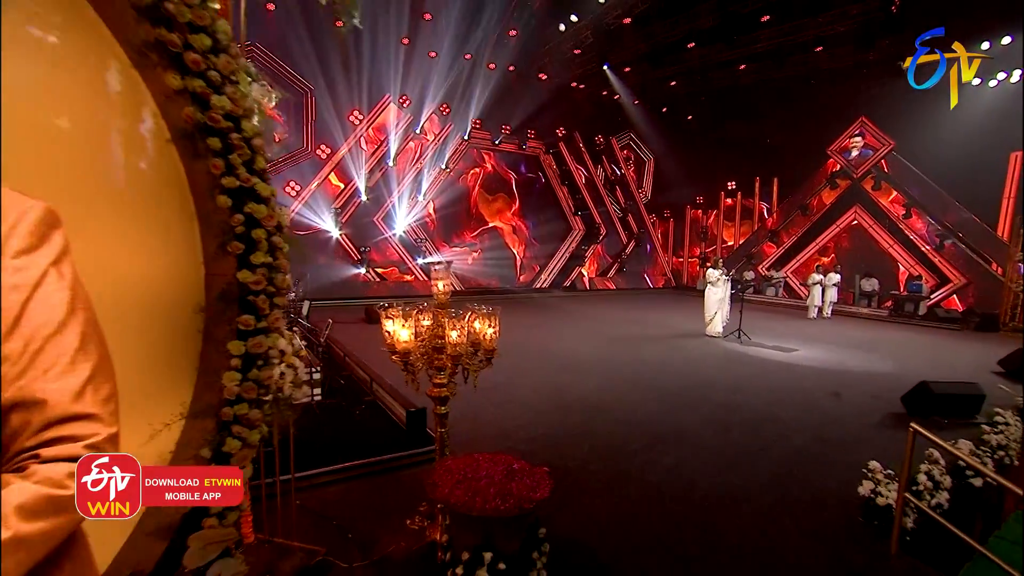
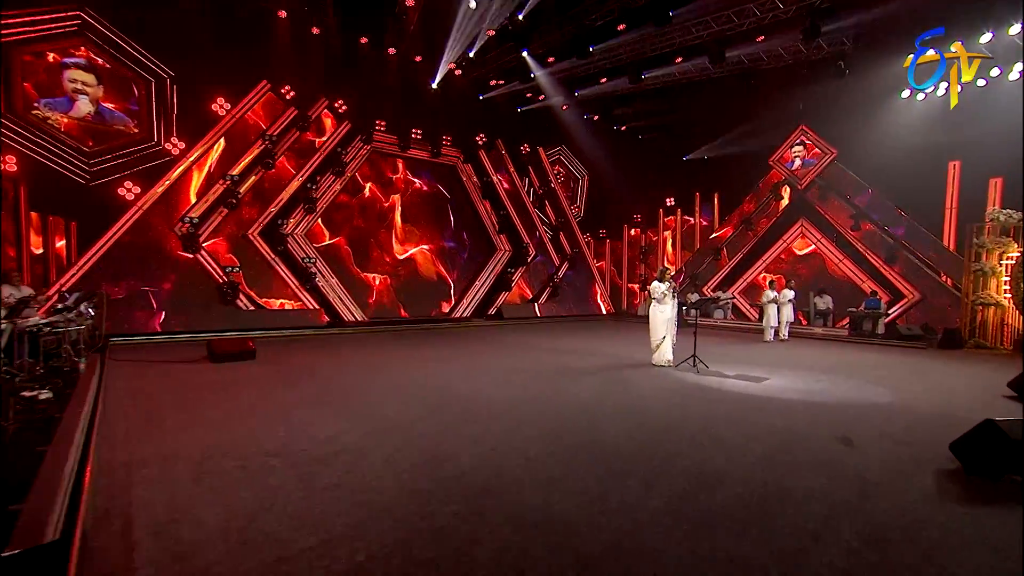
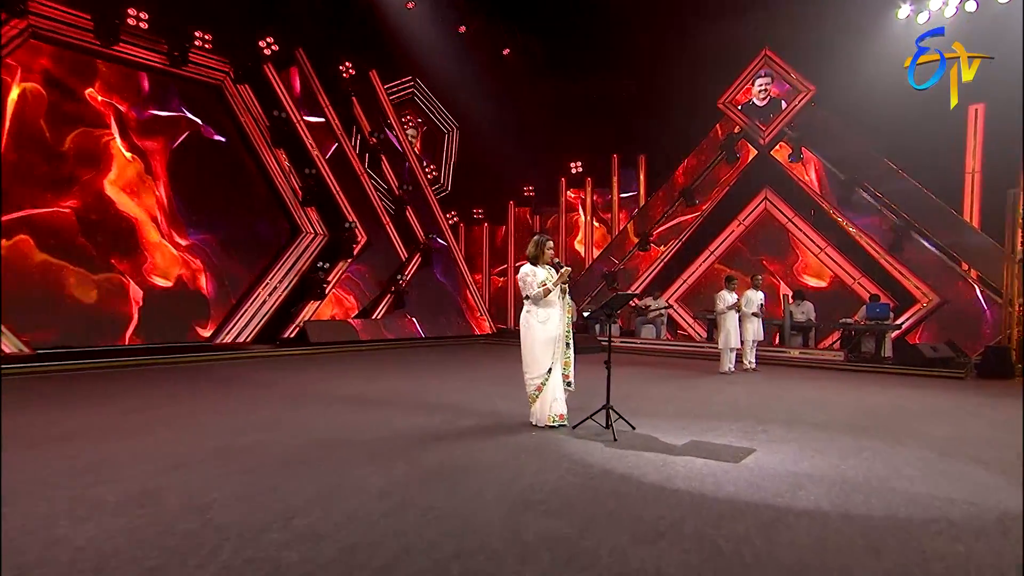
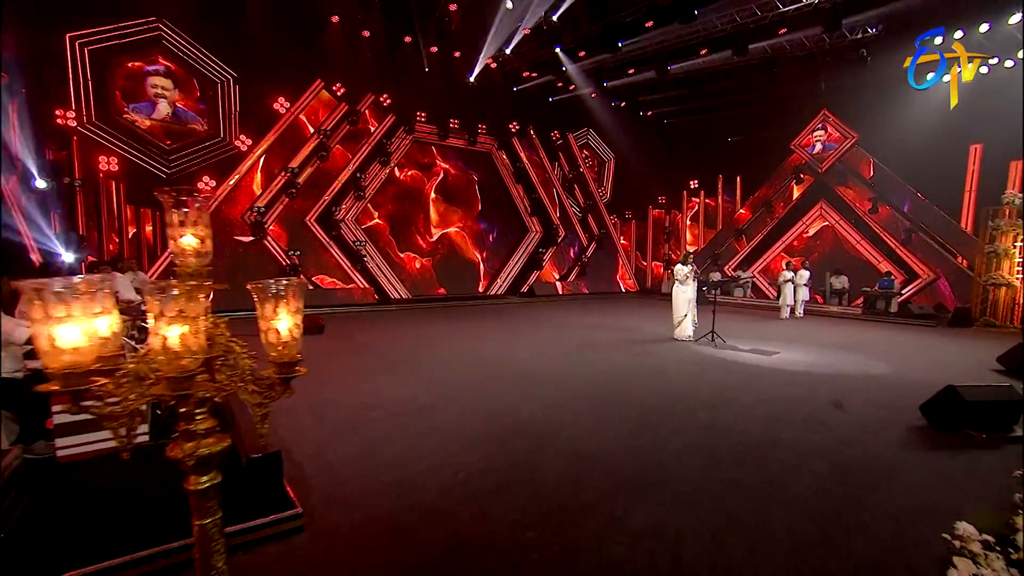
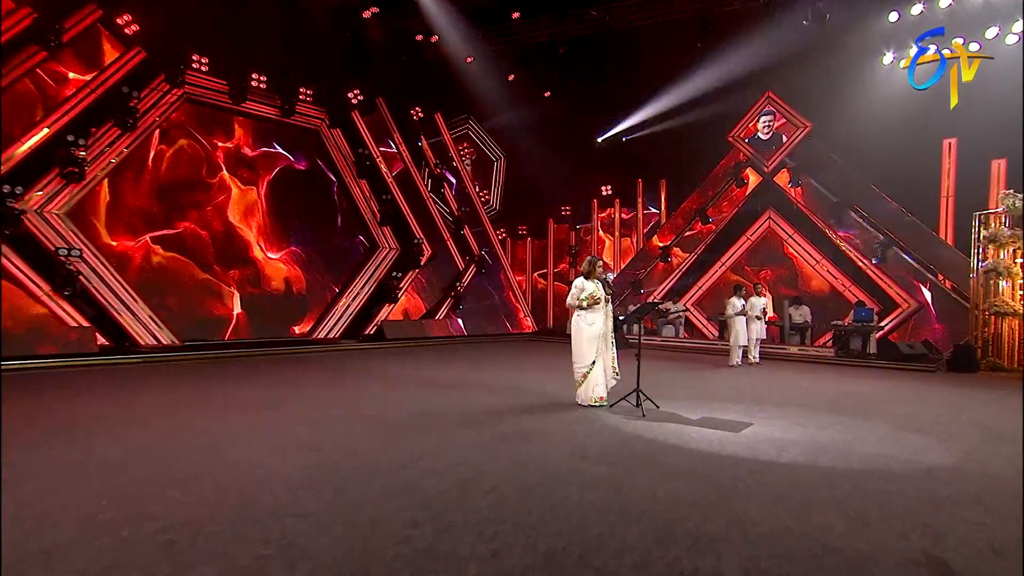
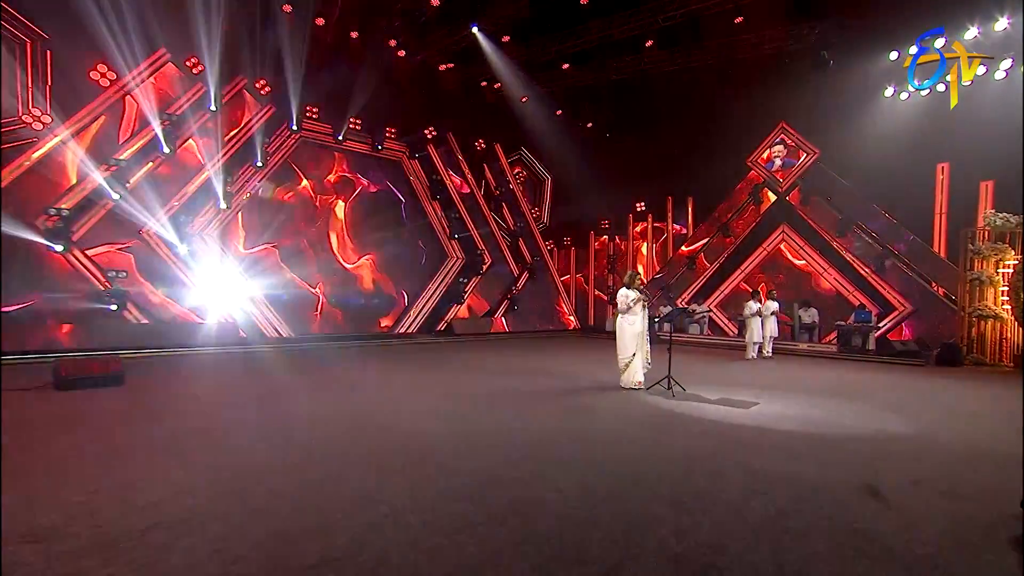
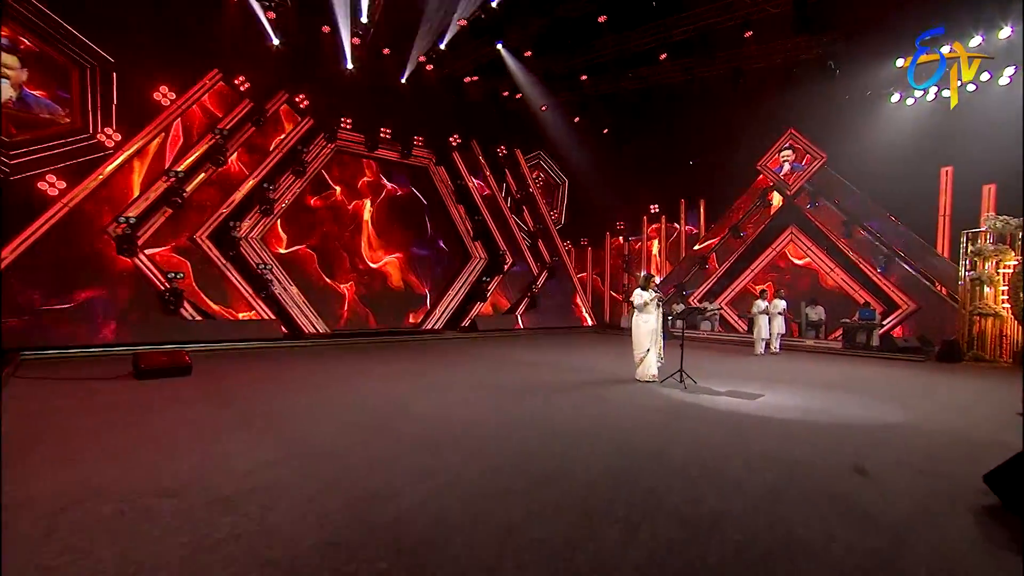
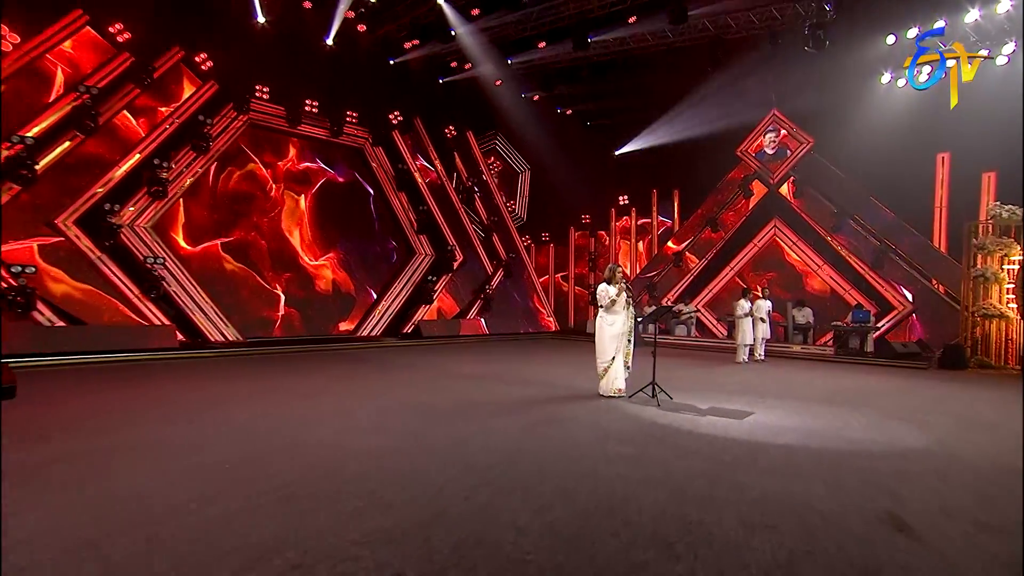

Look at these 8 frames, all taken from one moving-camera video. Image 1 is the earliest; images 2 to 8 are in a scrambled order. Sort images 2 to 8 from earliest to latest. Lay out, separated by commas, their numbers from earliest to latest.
4, 2, 7, 6, 8, 5, 3
